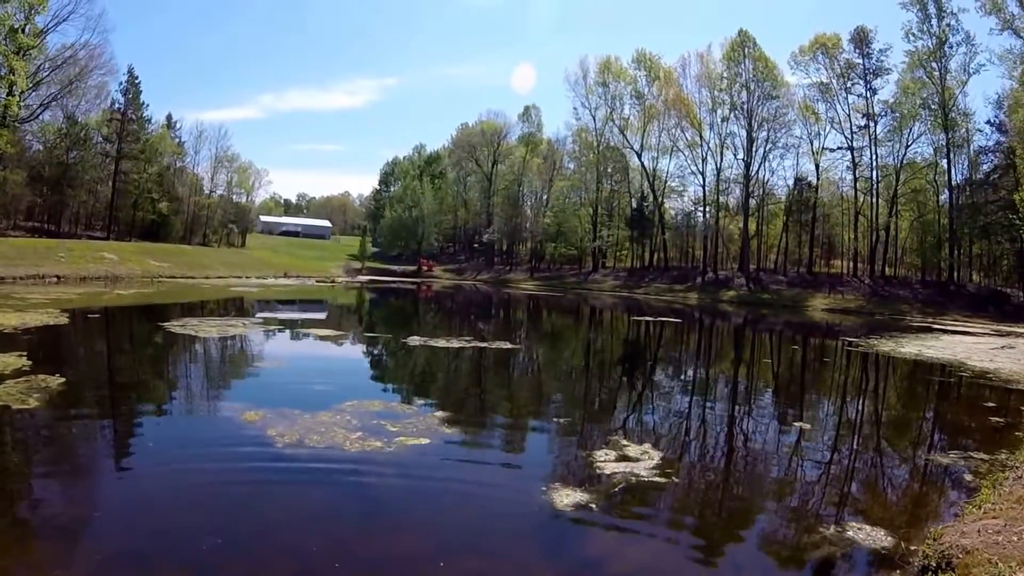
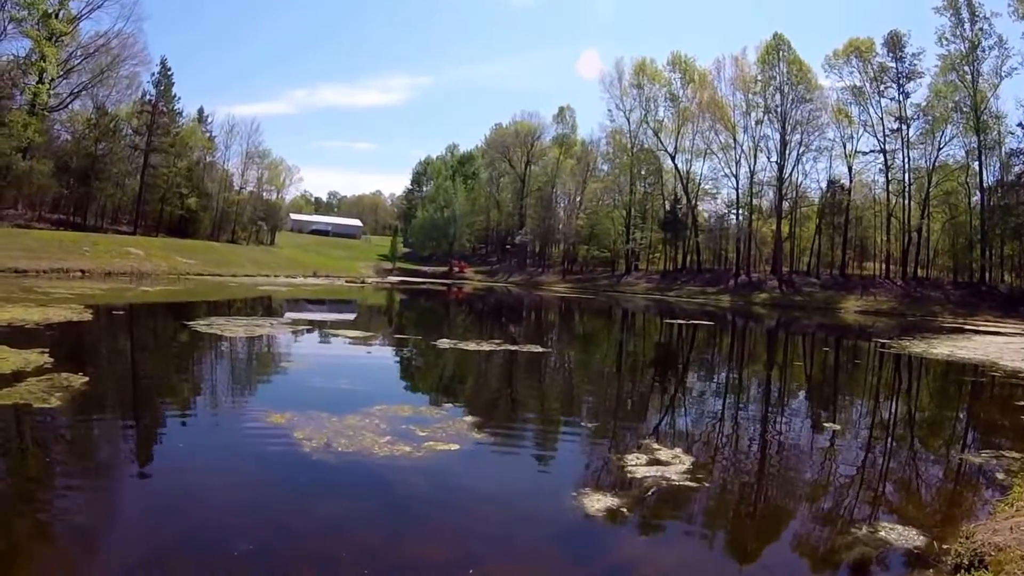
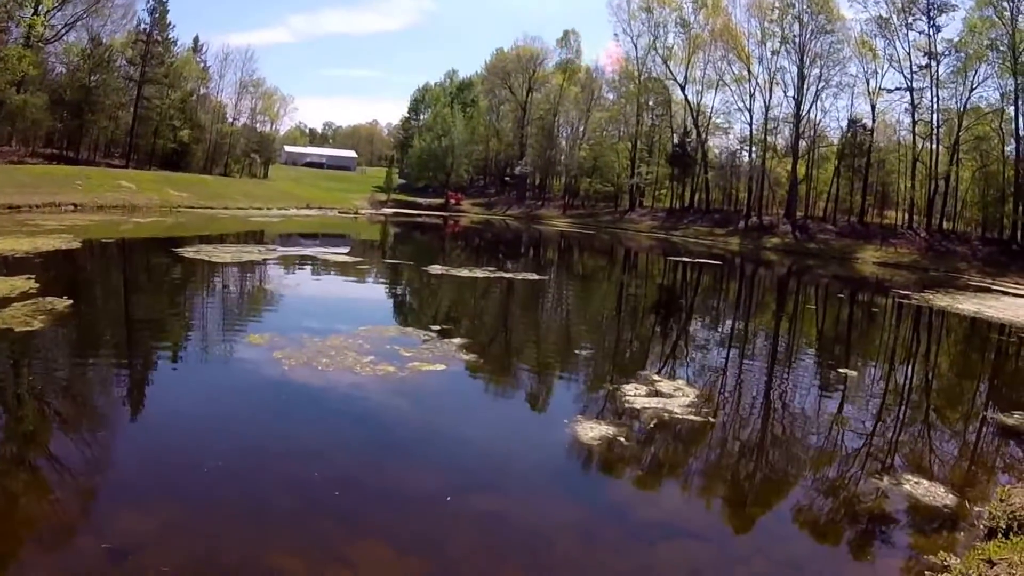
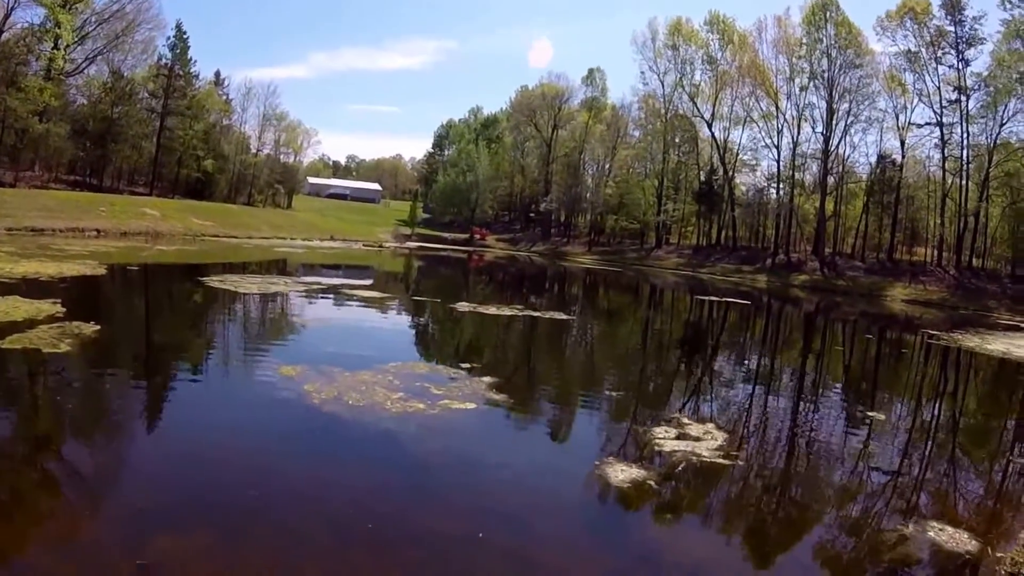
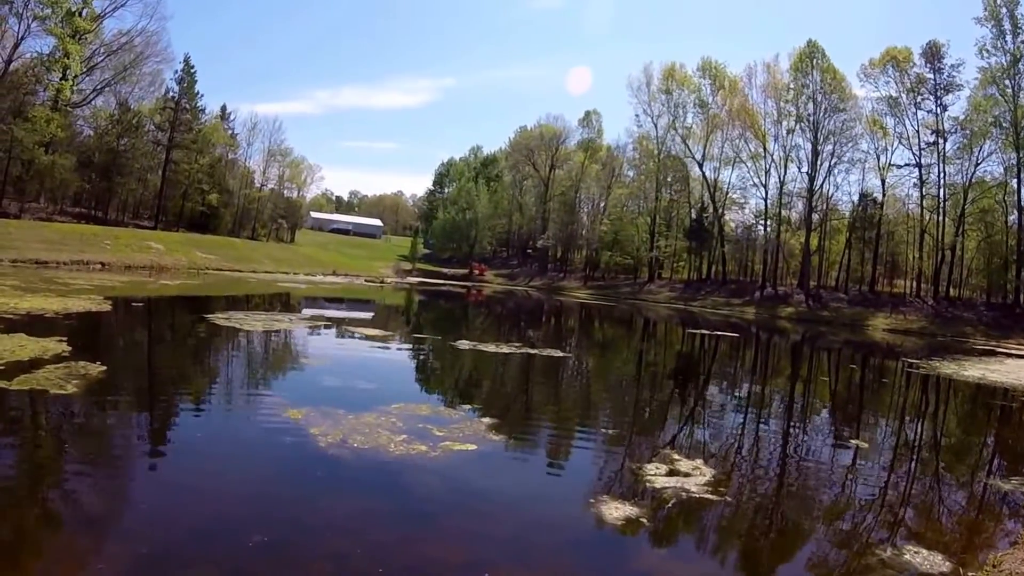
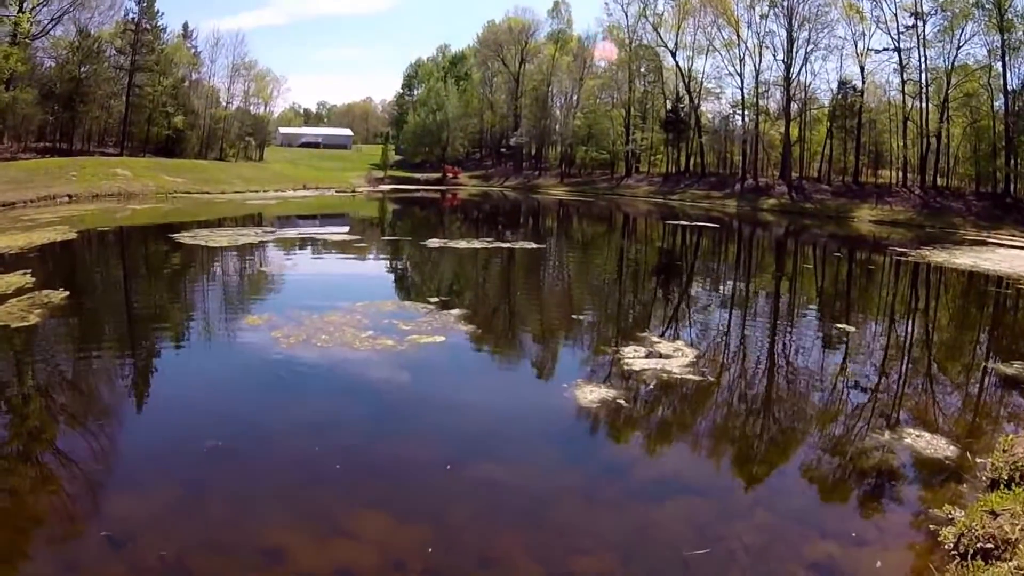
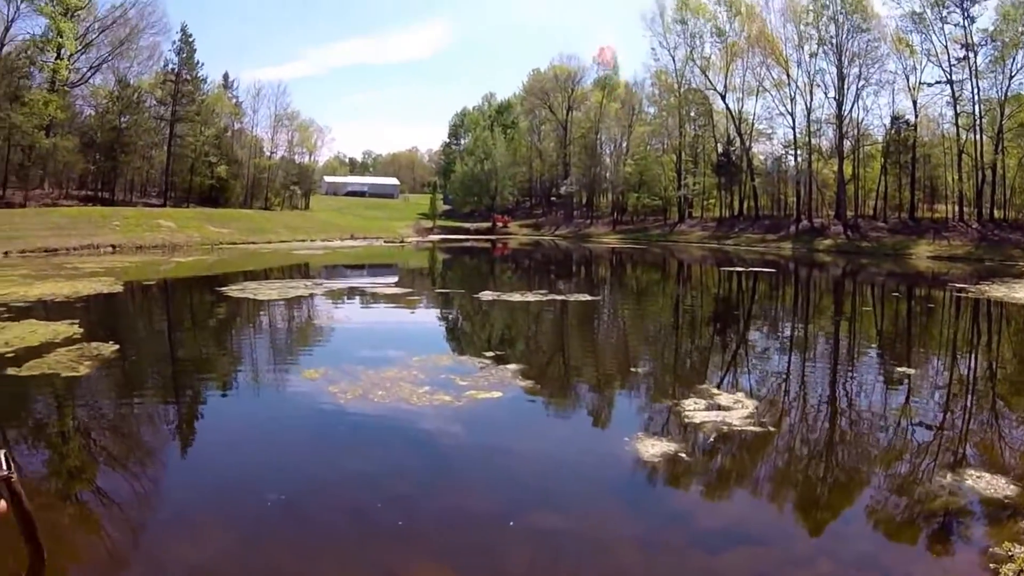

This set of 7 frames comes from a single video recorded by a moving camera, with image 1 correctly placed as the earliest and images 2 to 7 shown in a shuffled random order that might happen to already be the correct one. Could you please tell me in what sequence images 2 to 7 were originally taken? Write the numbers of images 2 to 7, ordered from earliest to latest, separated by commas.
2, 5, 4, 3, 6, 7
